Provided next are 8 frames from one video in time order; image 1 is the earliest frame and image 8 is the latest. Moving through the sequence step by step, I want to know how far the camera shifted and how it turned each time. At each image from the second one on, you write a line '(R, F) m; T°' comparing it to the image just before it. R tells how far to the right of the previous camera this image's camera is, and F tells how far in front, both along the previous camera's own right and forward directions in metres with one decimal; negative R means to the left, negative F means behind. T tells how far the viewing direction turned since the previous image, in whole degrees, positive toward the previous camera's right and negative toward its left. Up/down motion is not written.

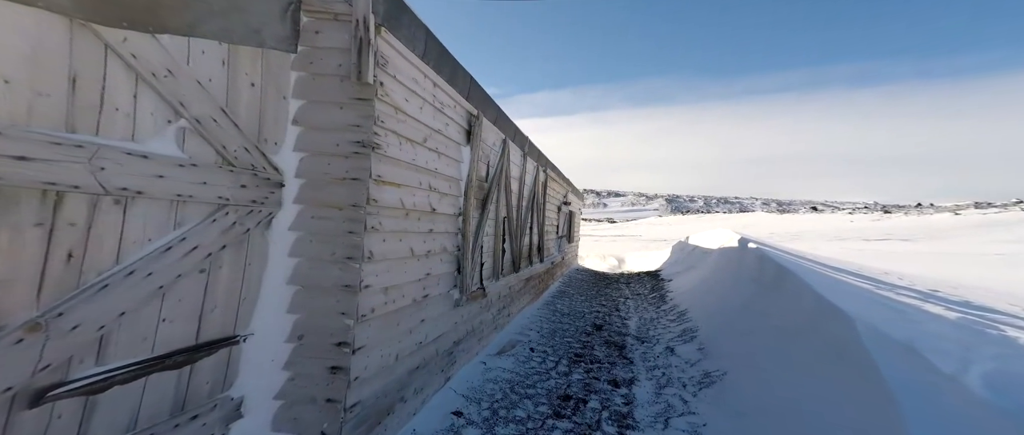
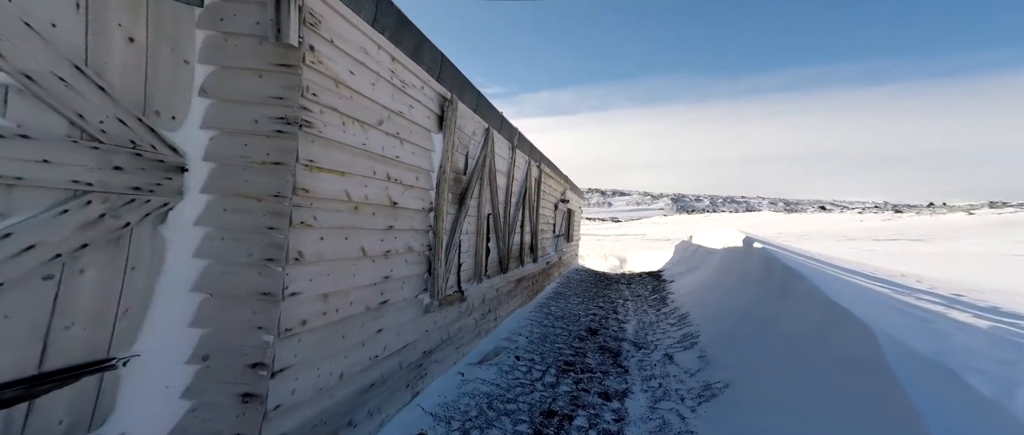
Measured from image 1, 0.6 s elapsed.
(+0.2, +0.4) m; 0°
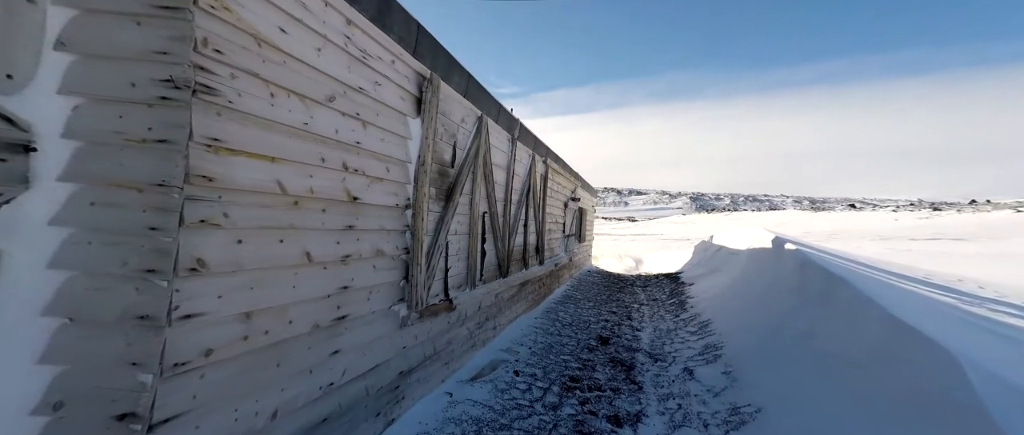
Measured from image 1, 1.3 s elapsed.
(+0.2, +0.5) m; -2°
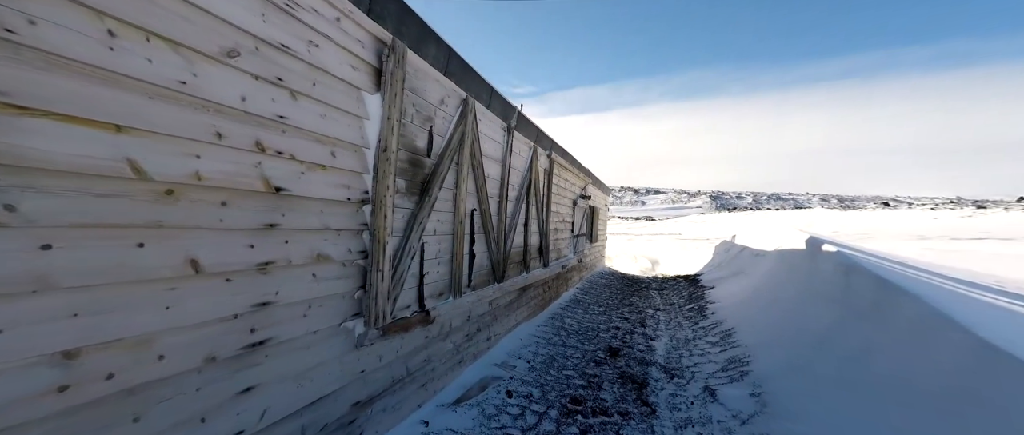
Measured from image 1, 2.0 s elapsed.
(+0.2, +0.5) m; -2°
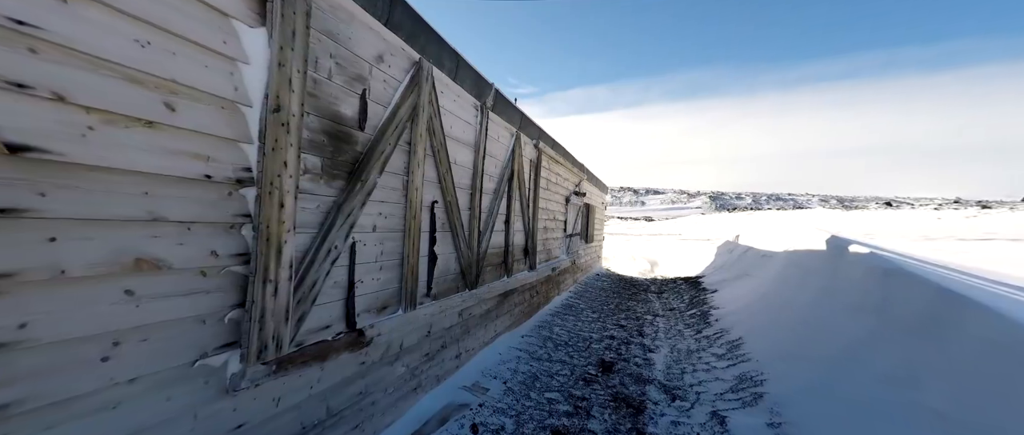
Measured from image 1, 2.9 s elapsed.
(+0.3, +0.7) m; 0°
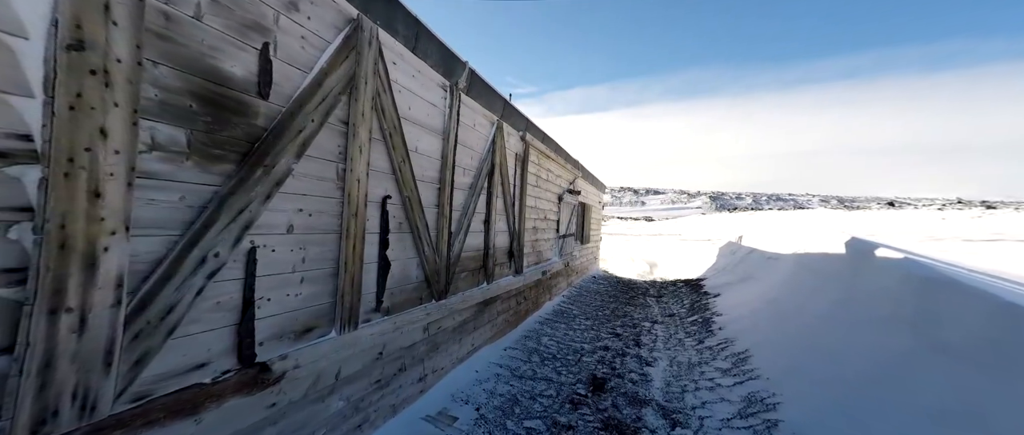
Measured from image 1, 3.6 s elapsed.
(+0.2, +0.6) m; 0°
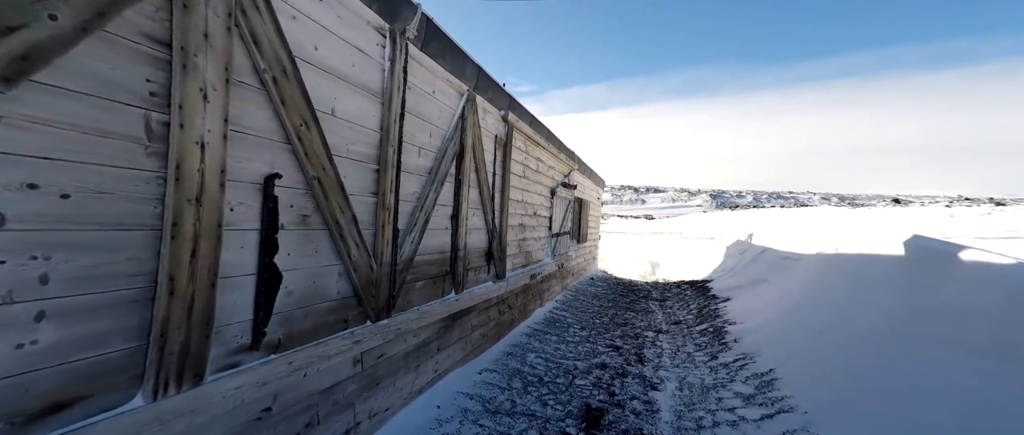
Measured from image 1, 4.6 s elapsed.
(+0.3, +0.9) m; 0°
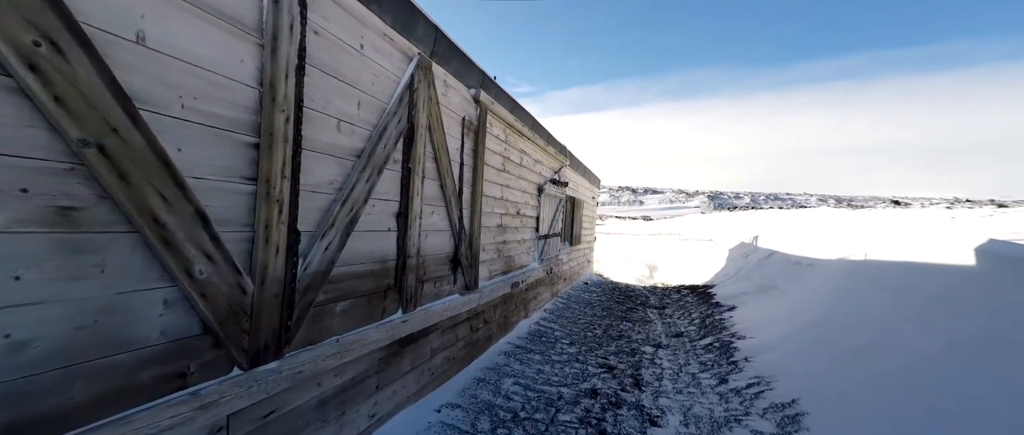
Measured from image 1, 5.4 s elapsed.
(+0.3, +0.8) m; 0°
